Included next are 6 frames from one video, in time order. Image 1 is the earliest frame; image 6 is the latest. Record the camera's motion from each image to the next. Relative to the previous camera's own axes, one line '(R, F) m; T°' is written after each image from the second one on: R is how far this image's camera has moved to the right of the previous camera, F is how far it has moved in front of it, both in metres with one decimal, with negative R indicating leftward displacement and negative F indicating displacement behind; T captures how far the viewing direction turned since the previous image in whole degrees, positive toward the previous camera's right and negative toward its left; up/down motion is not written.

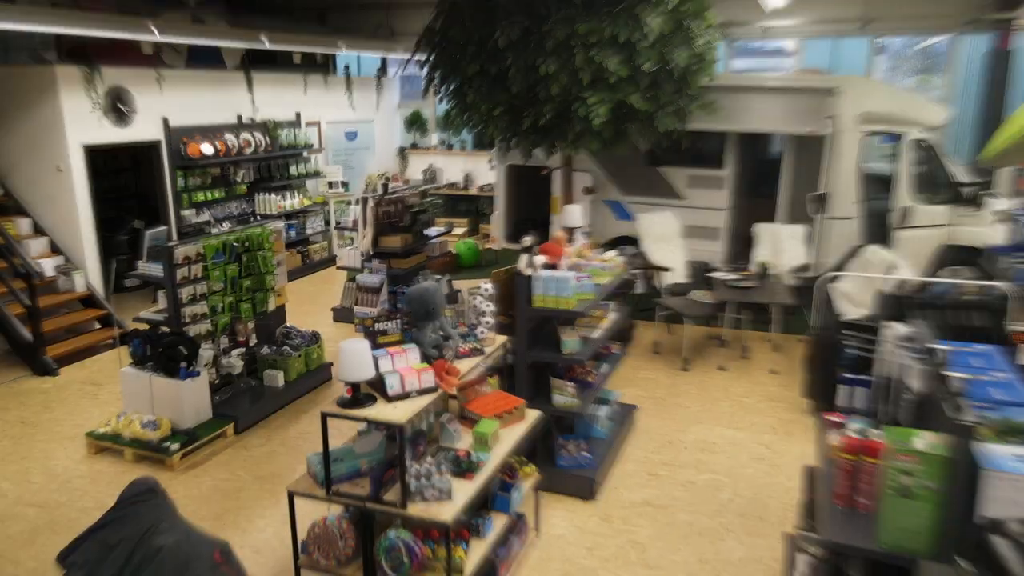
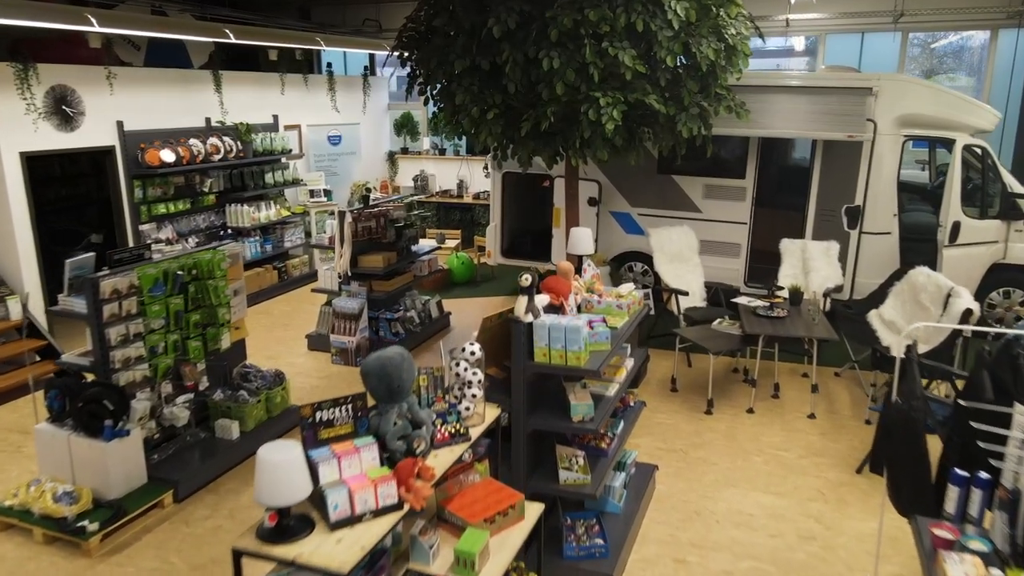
(0.0, +0.9) m; 0°
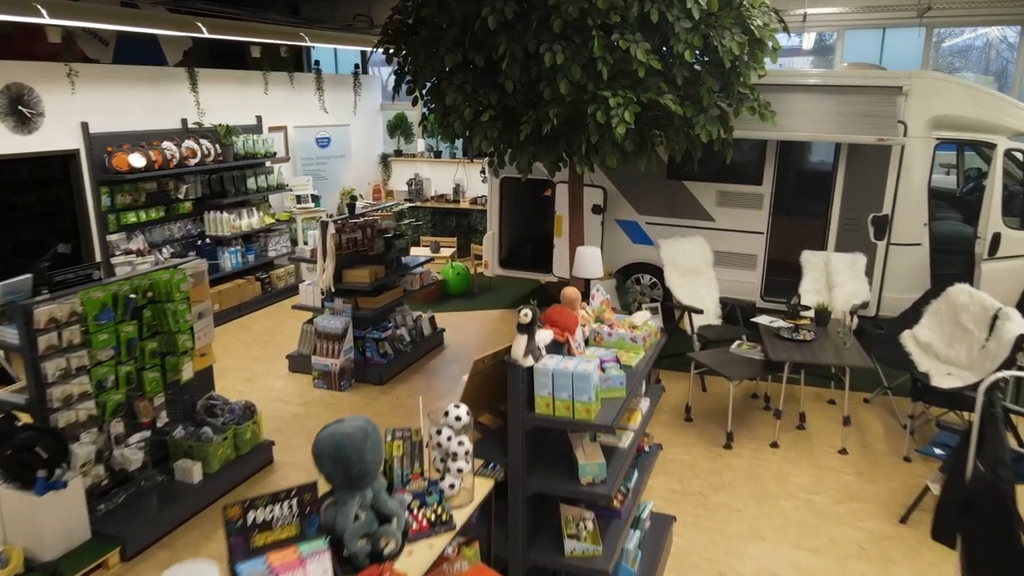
(0.0, +0.6) m; 0°
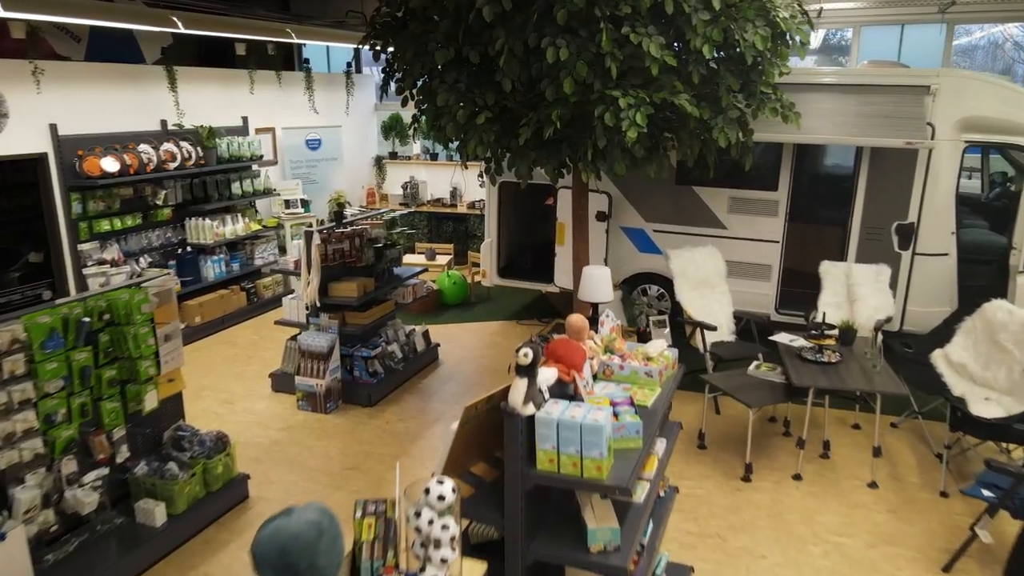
(0.0, +0.4) m; 0°
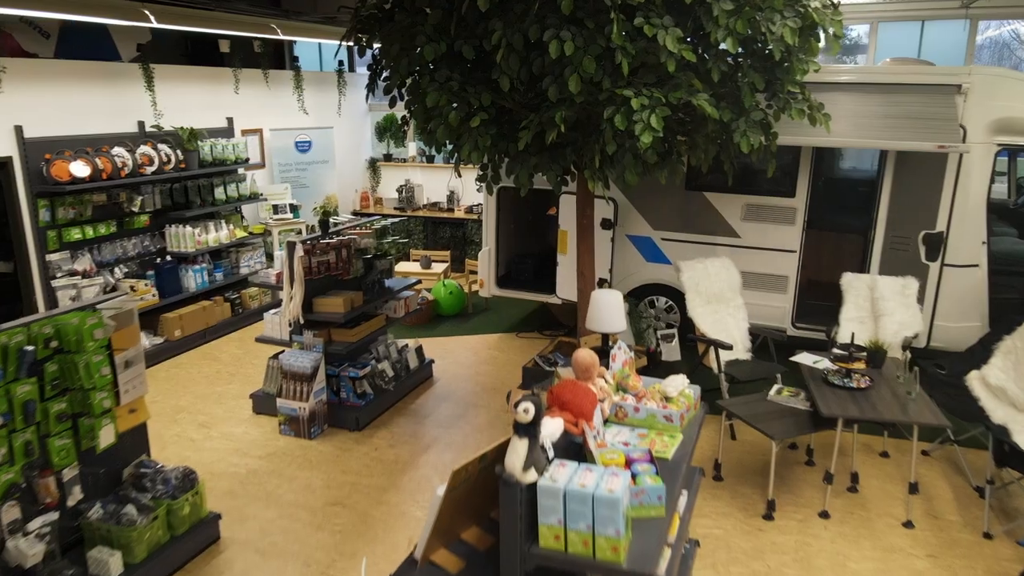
(0.0, +0.4) m; 0°
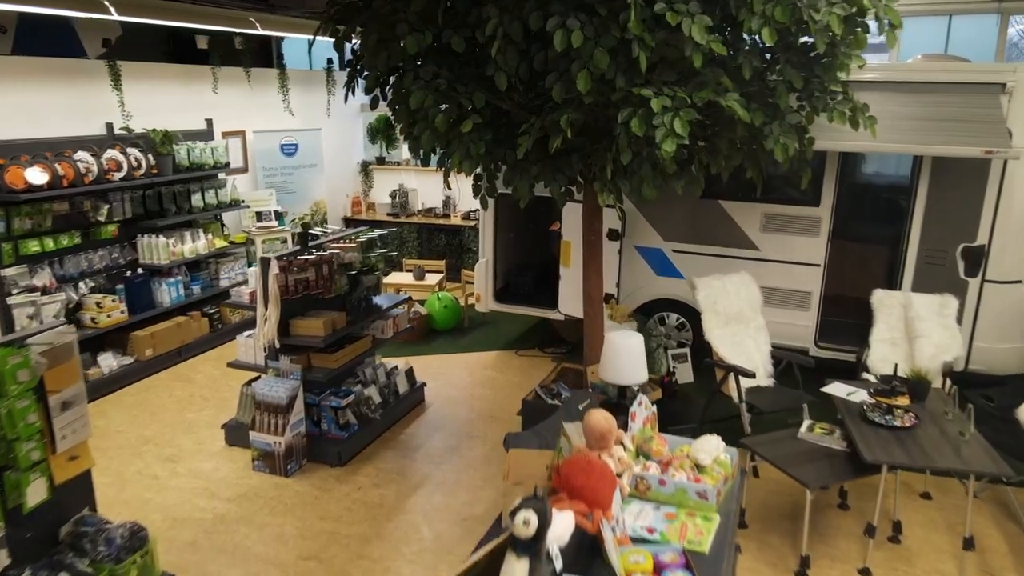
(0.0, +0.5) m; 0°
